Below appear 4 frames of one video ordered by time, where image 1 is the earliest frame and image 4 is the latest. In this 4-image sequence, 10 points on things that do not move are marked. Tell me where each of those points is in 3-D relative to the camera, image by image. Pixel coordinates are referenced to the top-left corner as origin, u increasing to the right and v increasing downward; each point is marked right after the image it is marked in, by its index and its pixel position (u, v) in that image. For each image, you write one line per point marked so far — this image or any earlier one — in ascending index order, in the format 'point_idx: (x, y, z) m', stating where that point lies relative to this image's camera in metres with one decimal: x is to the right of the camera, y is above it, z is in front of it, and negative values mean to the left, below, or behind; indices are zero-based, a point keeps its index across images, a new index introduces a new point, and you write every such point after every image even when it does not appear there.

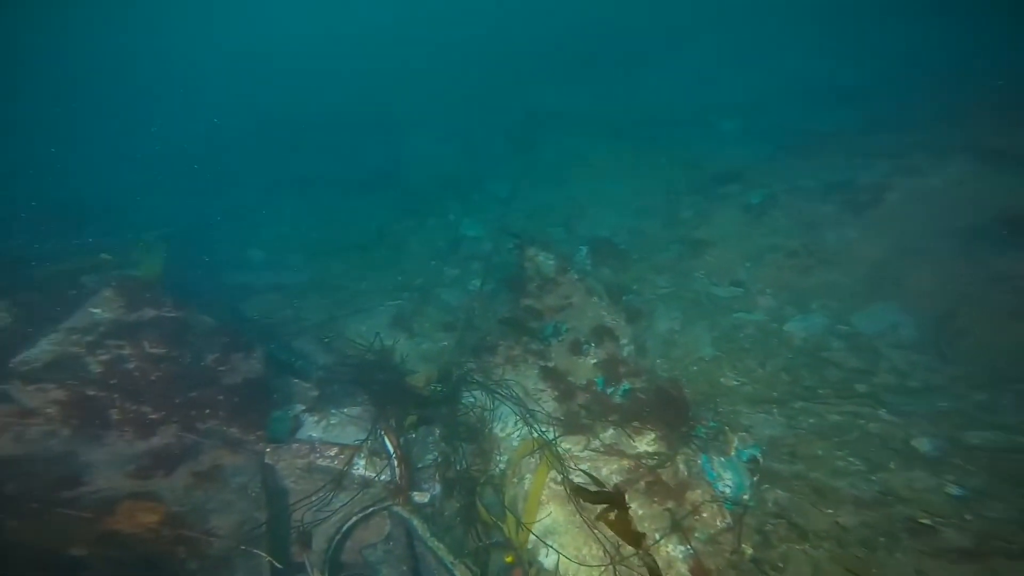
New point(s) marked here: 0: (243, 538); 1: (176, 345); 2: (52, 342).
0: (-2.0, -1.9, +3.2) m
1: (-3.2, -0.5, +4.1) m
2: (-3.9, -0.4, +3.6) m
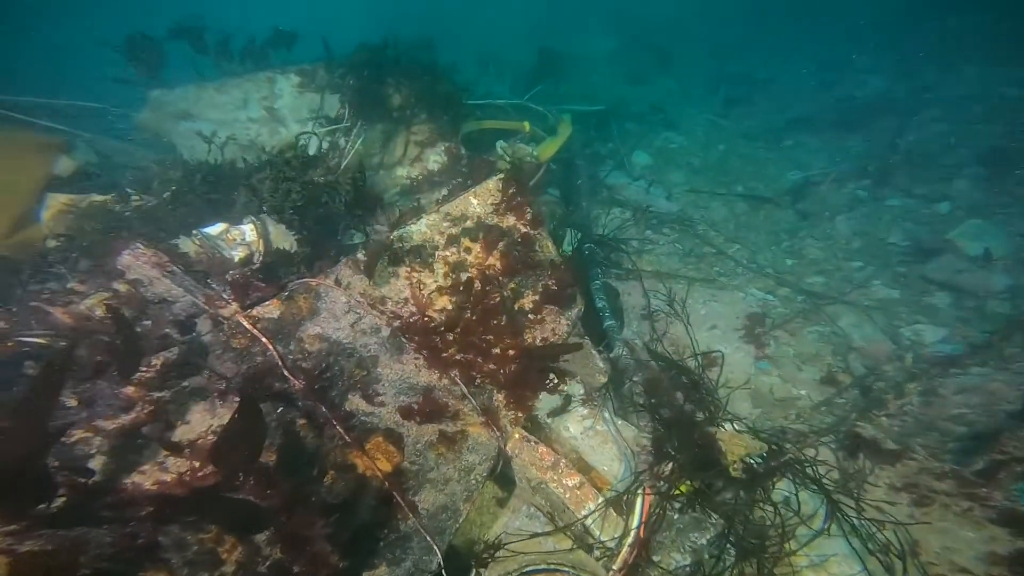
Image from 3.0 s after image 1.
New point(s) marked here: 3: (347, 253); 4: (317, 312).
0: (-0.6, -1.7, +2.9) m
1: (0.0, +0.1, +3.7) m
2: (-0.8, +0.5, +3.7) m
3: (-1.4, +0.3, +3.6) m
4: (-1.5, -0.2, +3.1) m
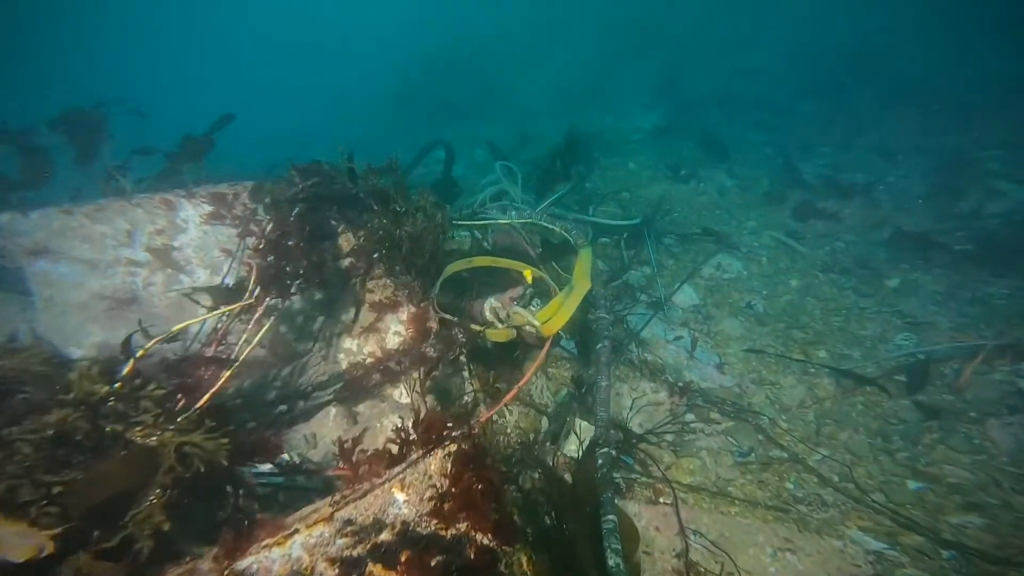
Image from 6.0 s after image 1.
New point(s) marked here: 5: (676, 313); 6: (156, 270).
0: (-1.1, -3.5, +1.2) m
1: (-0.3, -1.7, +2.0) m
2: (-1.1, -1.3, +2.2) m
3: (-1.7, -1.4, +2.1) m
4: (-1.8, -1.9, +1.6) m
5: (+2.1, -0.3, +5.2) m
6: (-2.9, +0.1, +3.4) m
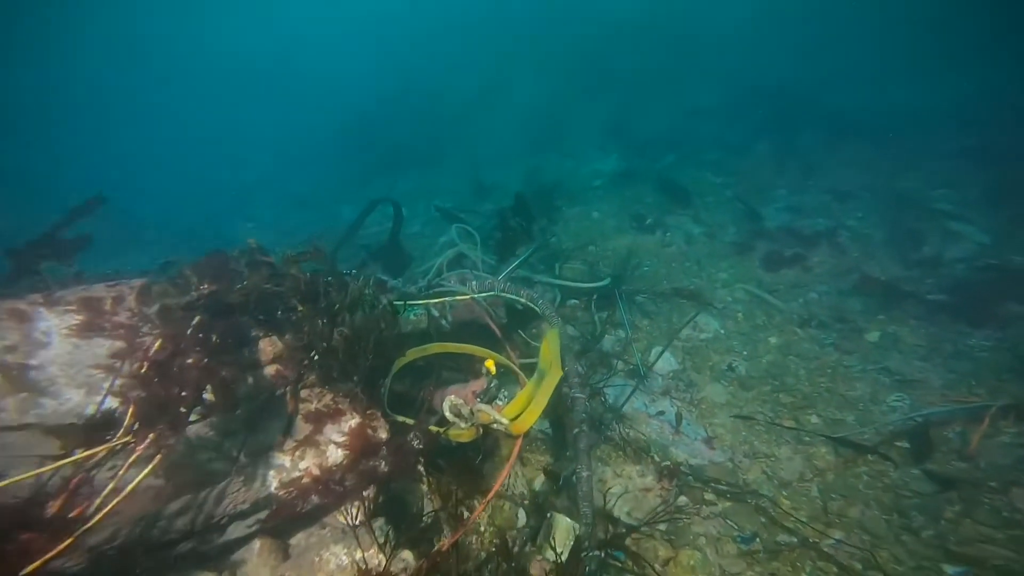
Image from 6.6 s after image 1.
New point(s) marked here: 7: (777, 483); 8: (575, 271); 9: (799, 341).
0: (-1.0, -4.0, +0.4) m
1: (-0.4, -2.3, +1.4) m
2: (-1.2, -1.9, +1.5) m
3: (-1.8, -2.1, +1.4) m
4: (-1.9, -2.5, +0.9) m
5: (+1.7, -1.1, +4.9) m
6: (-3.2, -0.7, +2.8) m
7: (+2.6, -1.9, +4.0) m
8: (+1.0, +0.3, +6.3) m
9: (+3.7, -0.6, +5.3) m
